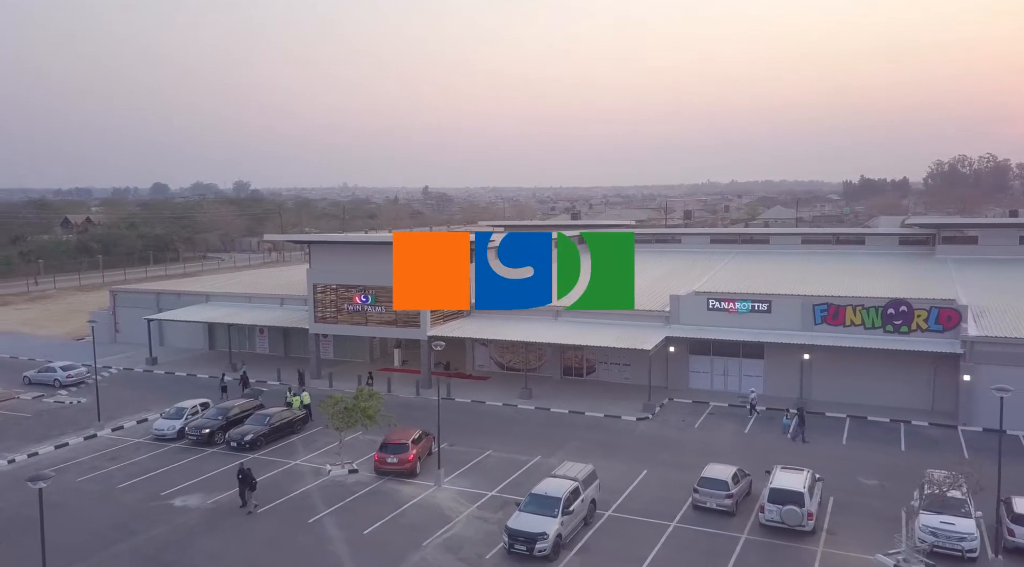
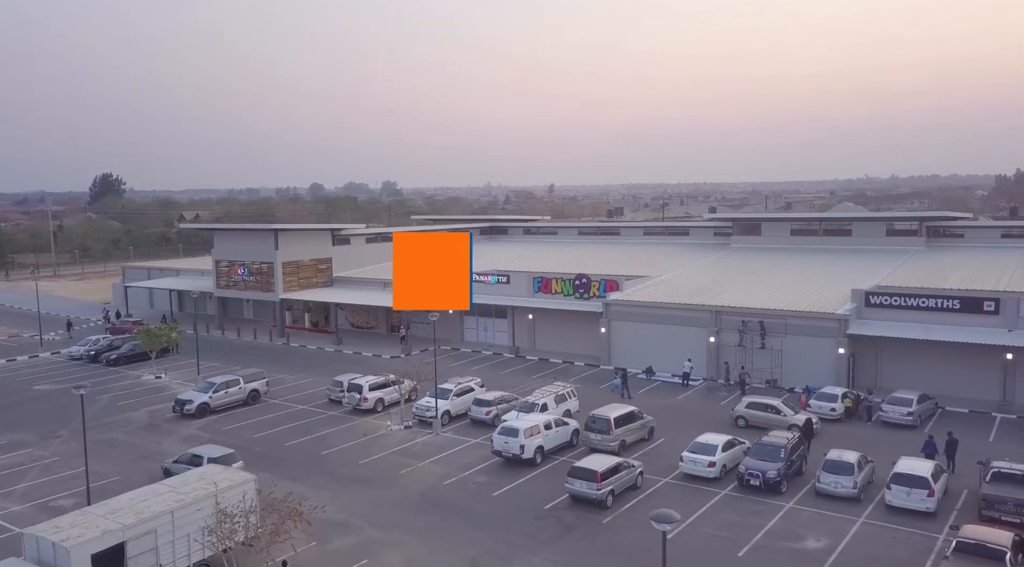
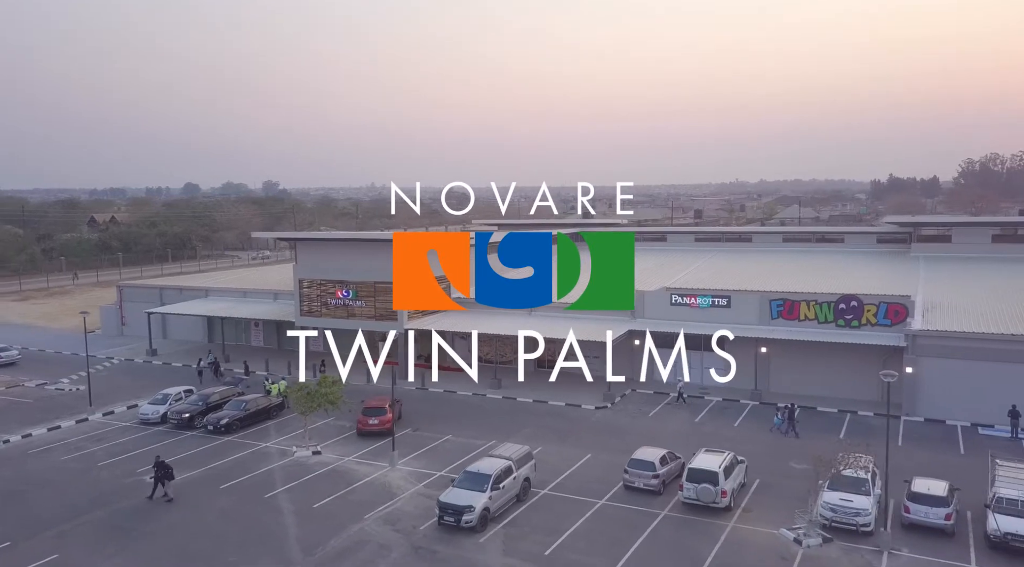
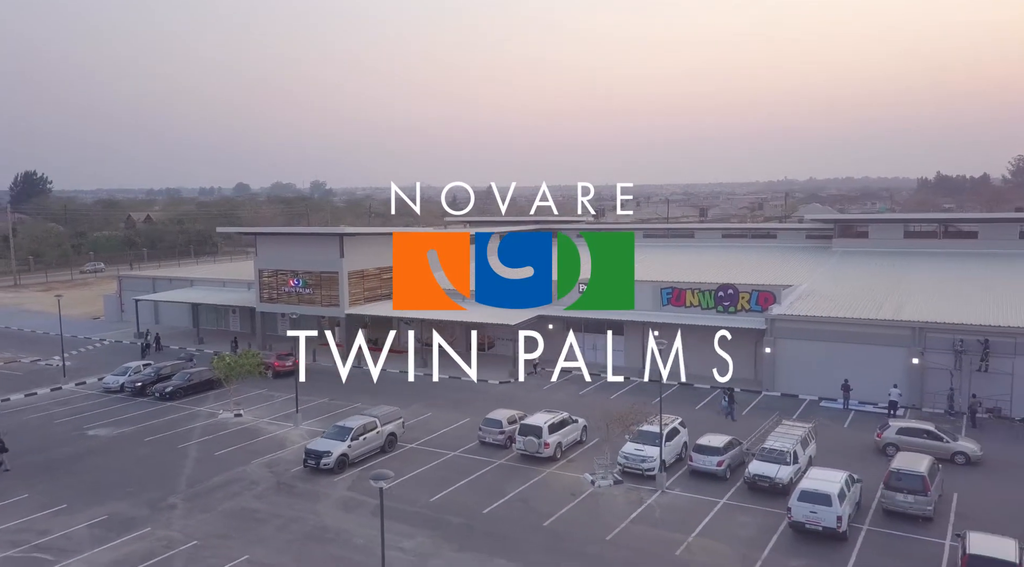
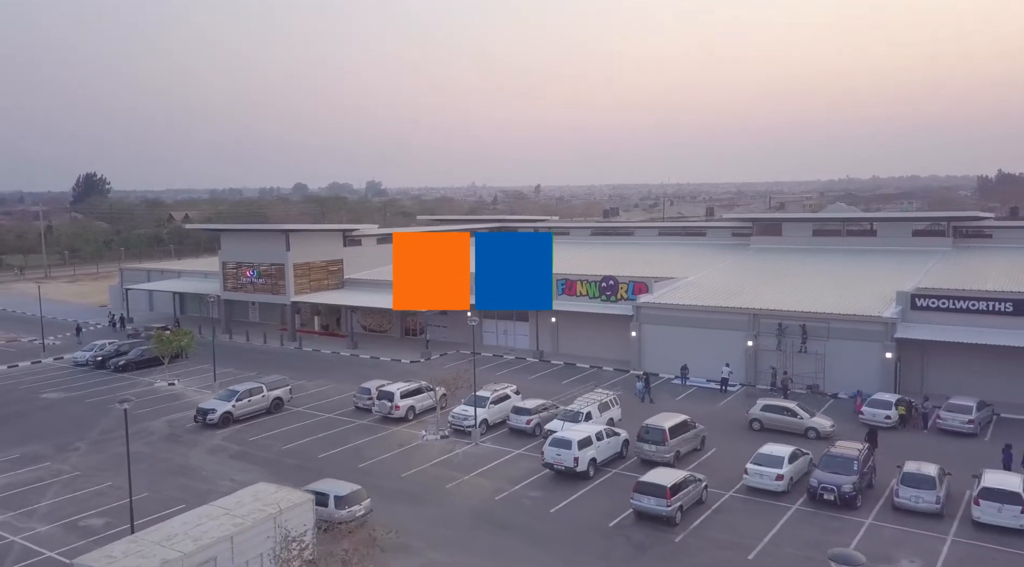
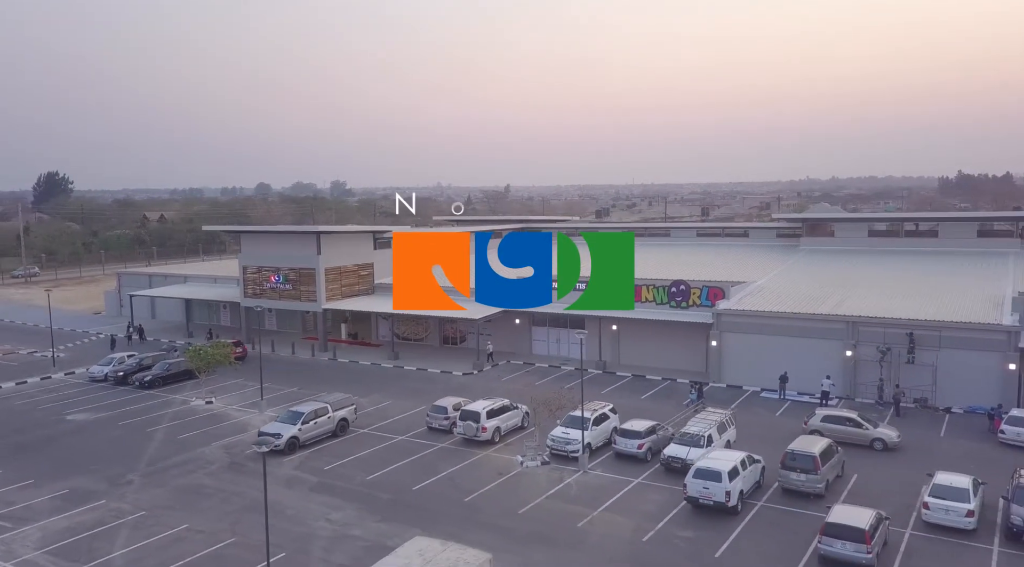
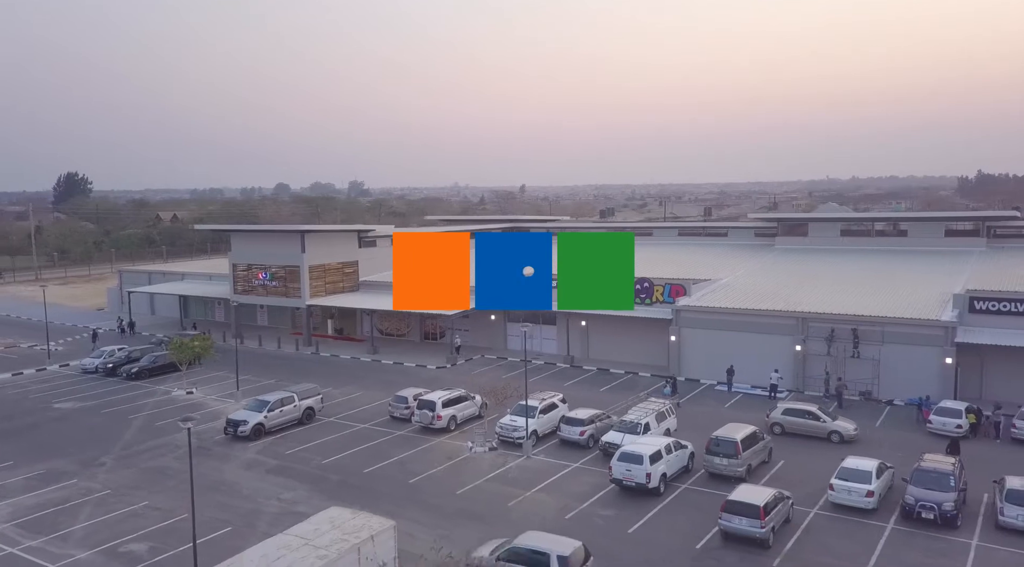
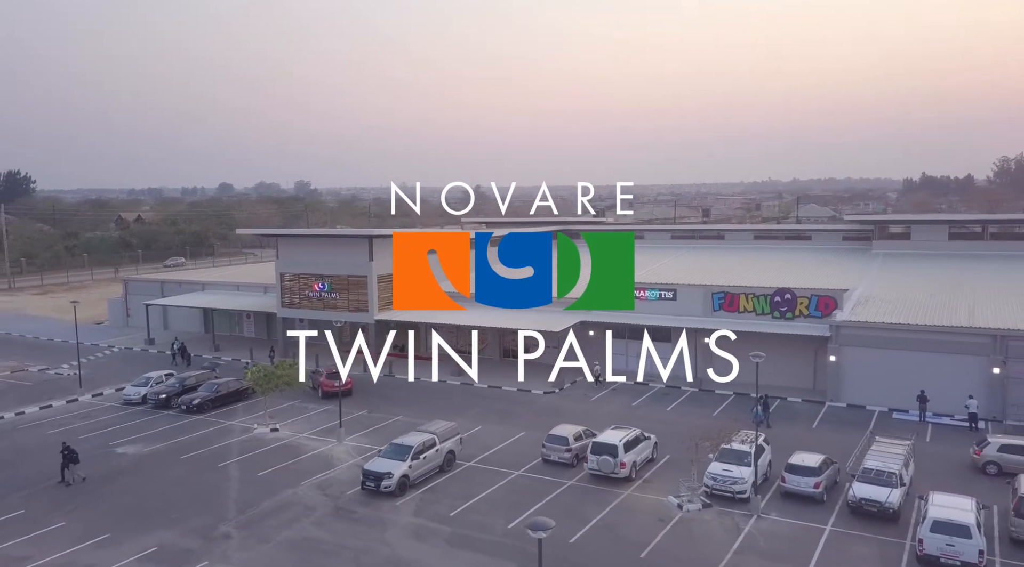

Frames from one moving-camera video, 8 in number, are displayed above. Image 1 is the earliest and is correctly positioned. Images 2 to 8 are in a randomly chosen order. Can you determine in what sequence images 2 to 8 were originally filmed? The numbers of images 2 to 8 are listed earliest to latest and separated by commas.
3, 8, 4, 6, 7, 5, 2
